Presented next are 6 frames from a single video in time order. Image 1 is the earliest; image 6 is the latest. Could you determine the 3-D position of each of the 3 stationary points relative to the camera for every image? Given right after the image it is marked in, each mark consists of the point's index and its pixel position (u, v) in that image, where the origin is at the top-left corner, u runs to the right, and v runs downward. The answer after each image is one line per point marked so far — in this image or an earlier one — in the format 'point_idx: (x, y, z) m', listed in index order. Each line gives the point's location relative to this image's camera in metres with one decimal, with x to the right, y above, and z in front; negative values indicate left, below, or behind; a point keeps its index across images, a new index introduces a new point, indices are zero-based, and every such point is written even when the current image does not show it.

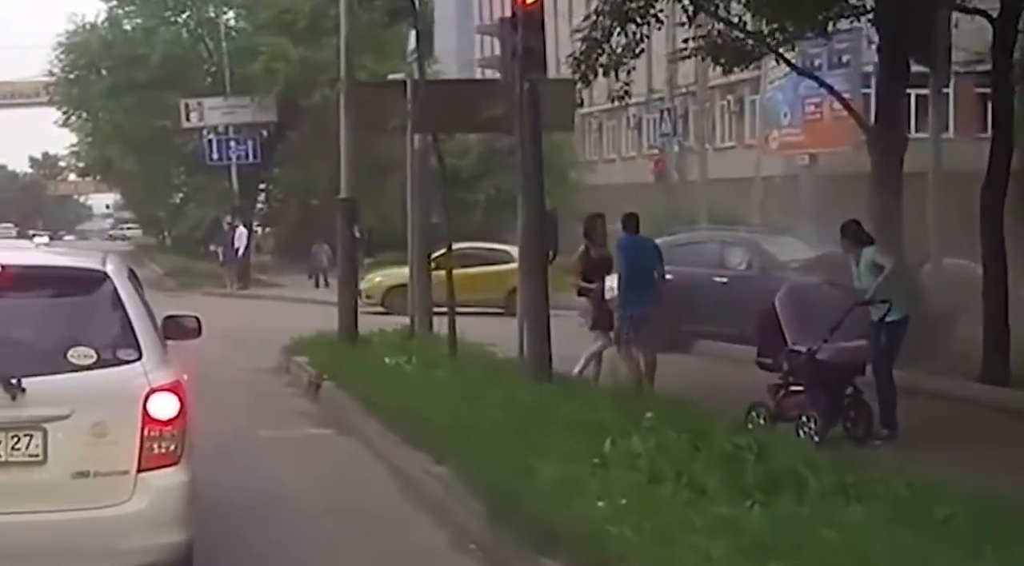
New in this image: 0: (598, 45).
0: (+0.8, +2.2, +16.5) m
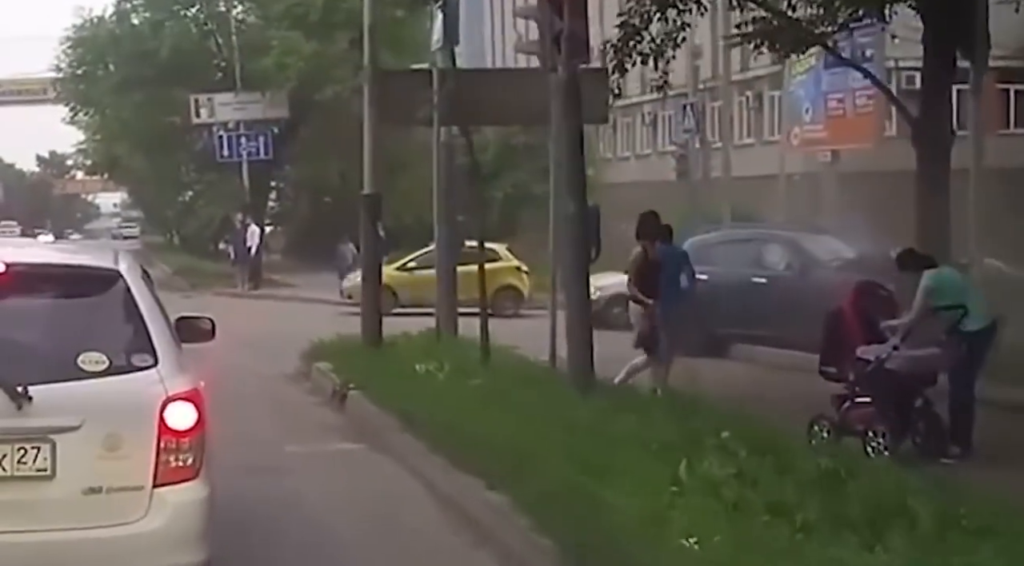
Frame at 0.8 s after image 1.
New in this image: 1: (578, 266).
0: (+1.1, +2.2, +15.5) m
1: (+0.5, +0.1, +12.6) m
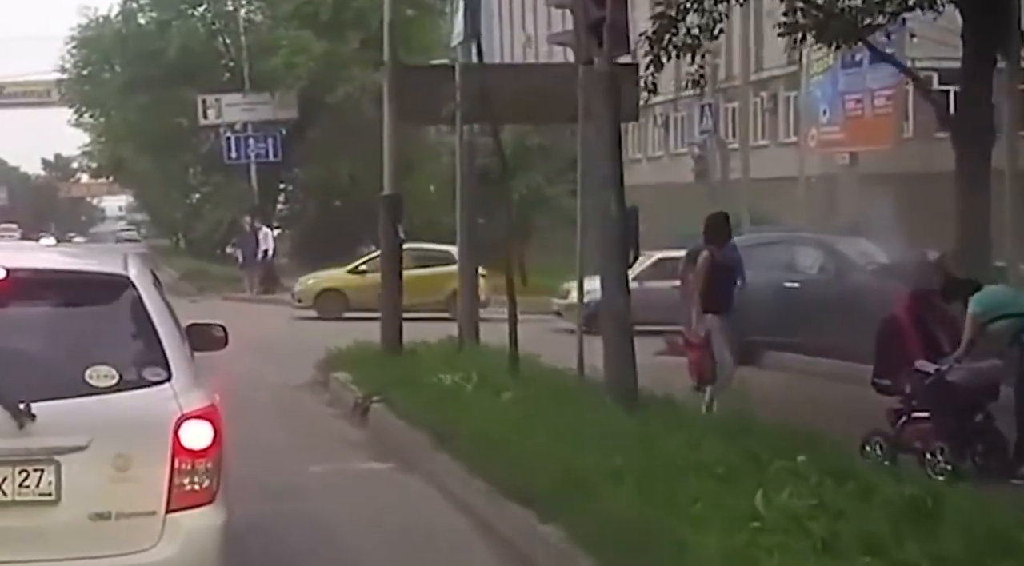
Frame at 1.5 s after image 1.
0: (+1.3, +2.2, +14.7) m
1: (+0.7, +0.1, +11.8) m
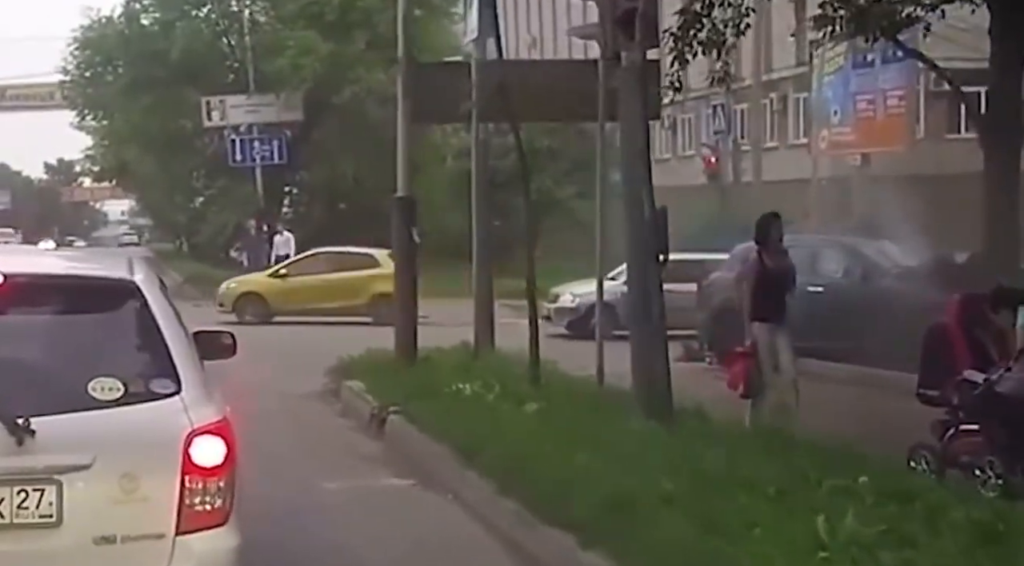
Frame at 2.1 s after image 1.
0: (+1.5, +2.1, +14.1) m
1: (+0.9, 0.0, +11.2) m
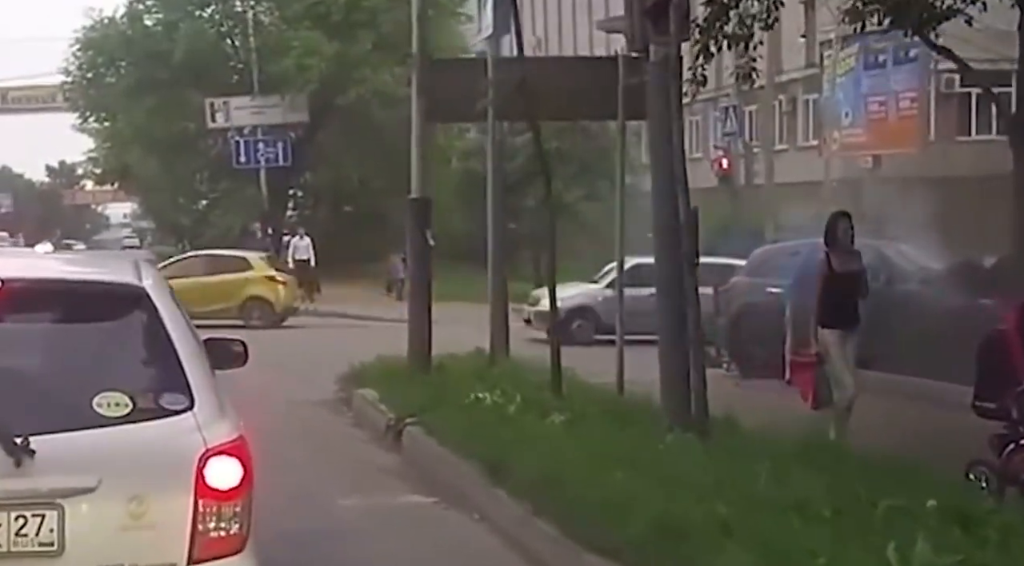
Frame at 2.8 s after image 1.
0: (+1.6, +2.1, +13.6) m
1: (+1.0, 0.0, +10.7) m
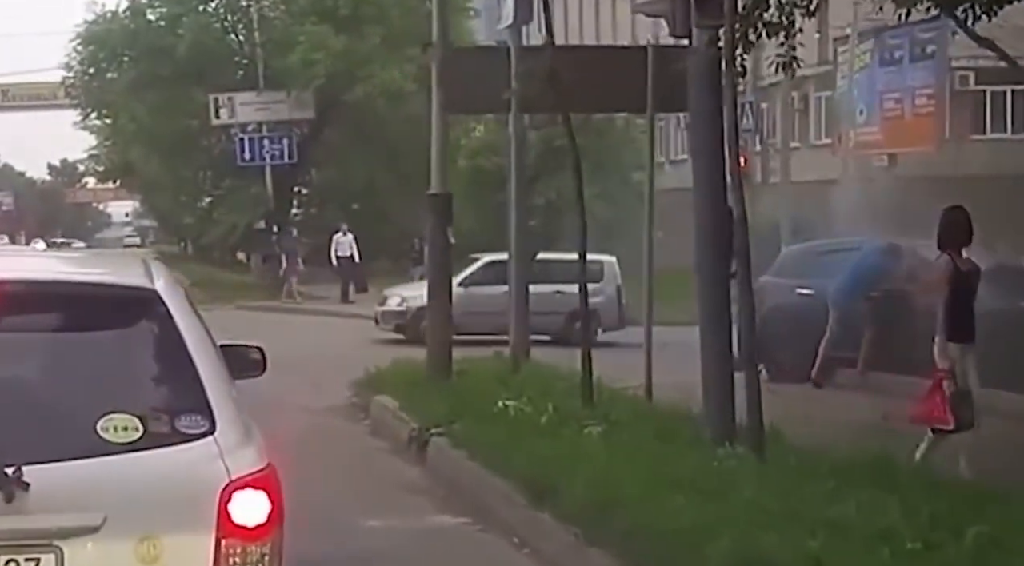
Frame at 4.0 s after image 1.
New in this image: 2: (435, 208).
0: (+1.8, +2.1, +12.9) m
1: (+1.2, 0.0, +9.9) m
2: (-0.6, +0.6, +14.1) m
